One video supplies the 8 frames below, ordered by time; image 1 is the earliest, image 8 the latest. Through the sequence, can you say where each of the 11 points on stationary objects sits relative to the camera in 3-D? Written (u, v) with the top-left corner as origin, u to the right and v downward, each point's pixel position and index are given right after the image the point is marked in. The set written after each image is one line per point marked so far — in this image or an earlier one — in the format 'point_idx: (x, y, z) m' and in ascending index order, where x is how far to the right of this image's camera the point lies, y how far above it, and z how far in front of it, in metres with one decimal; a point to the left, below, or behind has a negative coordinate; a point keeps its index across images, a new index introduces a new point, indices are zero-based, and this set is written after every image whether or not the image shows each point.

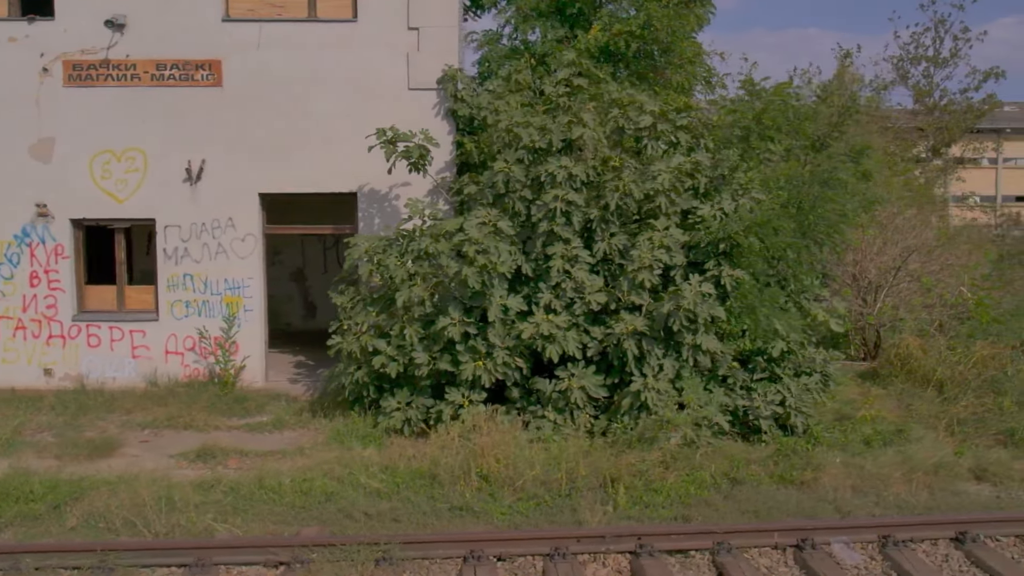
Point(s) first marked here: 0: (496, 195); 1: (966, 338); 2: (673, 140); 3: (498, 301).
0: (-0.1, +0.7, +8.0) m
1: (+4.4, -0.4, +9.8) m
2: (+1.4, +1.3, +8.6) m
3: (-0.1, -0.1, +7.5) m
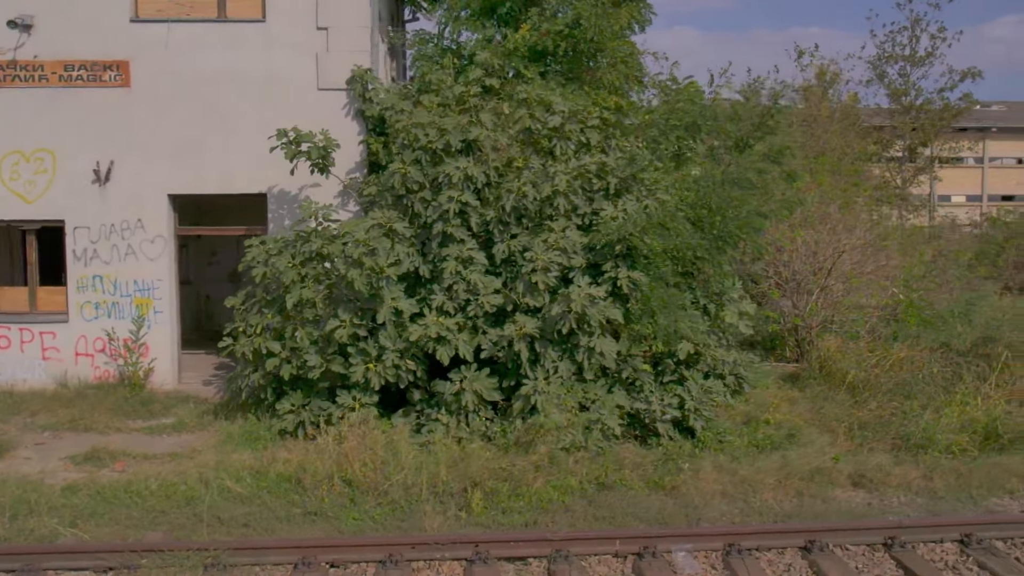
0: (-0.9, +0.7, +8.0) m
1: (+3.6, -0.5, +9.7) m
2: (+0.6, +1.3, +8.5) m
3: (-0.9, -0.1, +7.4) m
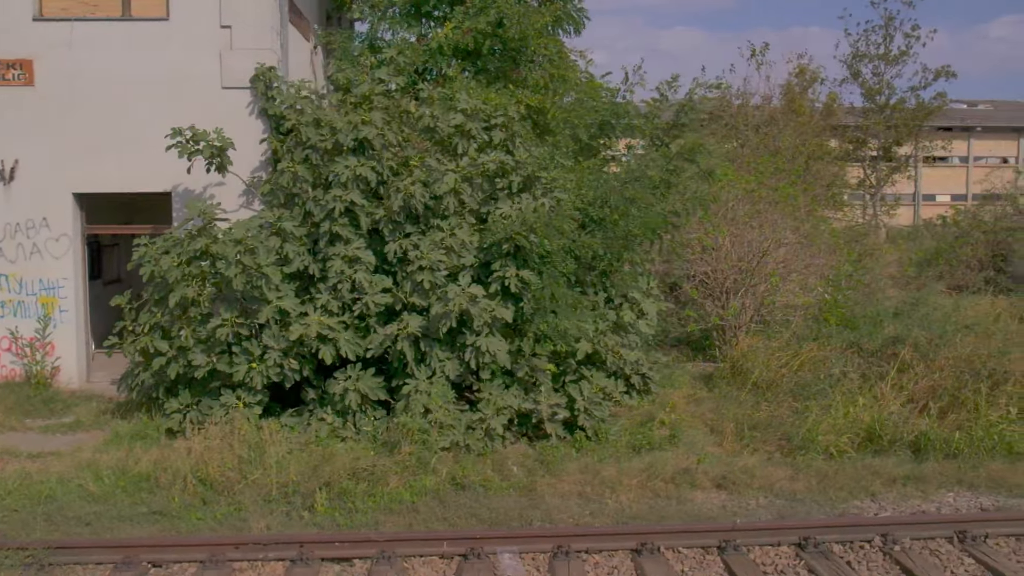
0: (-1.8, +0.7, +7.9) m
1: (+2.8, -0.4, +9.6) m
2: (-0.2, +1.3, +8.4) m
3: (-1.8, -0.1, +7.4) m
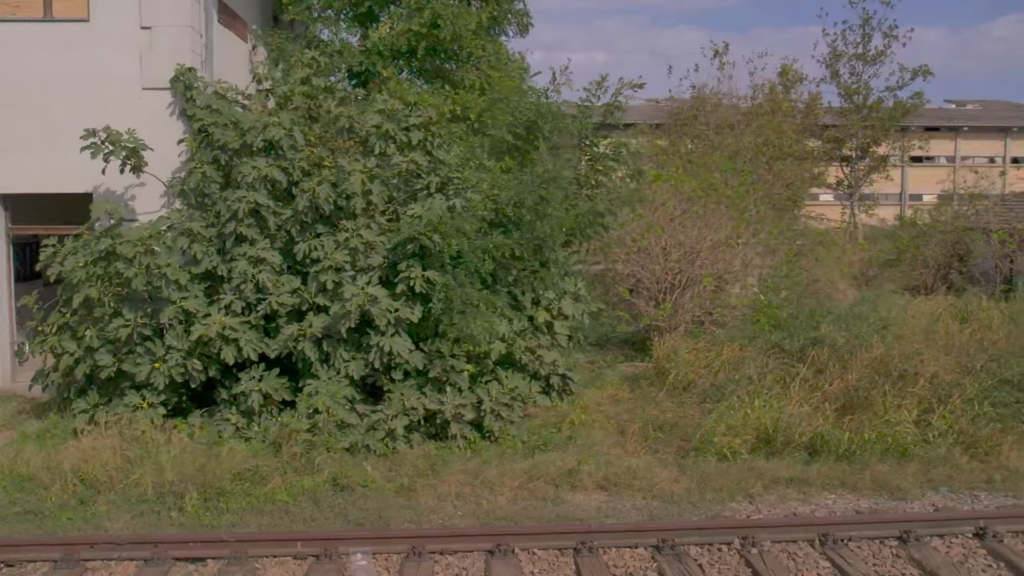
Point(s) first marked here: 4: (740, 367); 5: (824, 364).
0: (-2.5, +0.7, +8.0) m
1: (+2.1, -0.5, +9.5) m
2: (-0.9, +1.3, +8.4) m
3: (-2.5, -0.1, +7.4) m
4: (+1.9, -0.7, +8.5) m
5: (+2.6, -0.6, +8.3) m
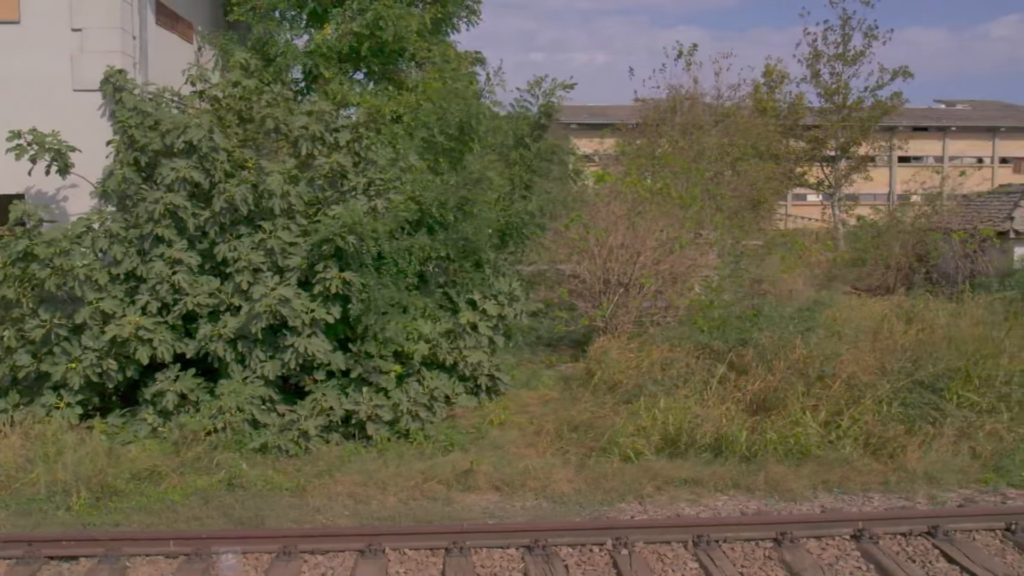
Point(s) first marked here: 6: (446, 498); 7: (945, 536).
0: (-3.2, +0.7, +8.0) m
1: (+1.5, -0.5, +9.5) m
2: (-1.6, +1.3, +8.5) m
3: (-3.2, -0.1, +7.5) m
4: (+1.3, -0.7, +8.5) m
5: (+2.0, -0.6, +8.3) m
6: (-0.4, -1.3, +6.1) m
7: (+2.4, -1.4, +5.4) m
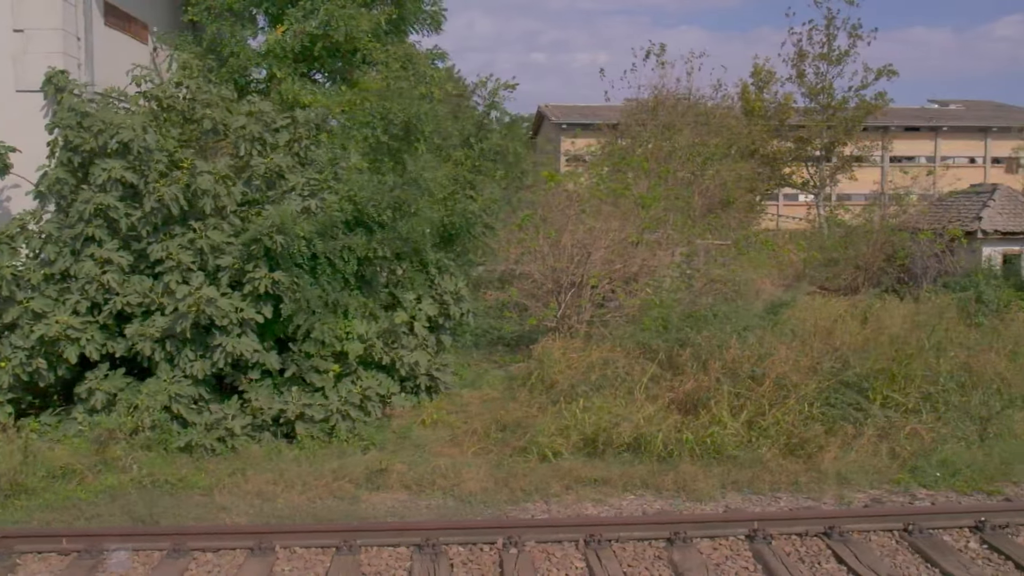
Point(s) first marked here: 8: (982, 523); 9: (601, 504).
0: (-3.7, +0.7, +8.1) m
1: (+0.9, -0.5, +9.5) m
2: (-2.1, +1.3, +8.5) m
3: (-3.7, -0.1, +7.5) m
4: (+0.8, -0.7, +8.5) m
5: (+1.4, -0.6, +8.3) m
6: (-1.0, -1.3, +6.1) m
7: (+1.8, -1.3, +5.4) m
8: (+2.6, -1.3, +5.6) m
9: (+0.5, -1.3, +6.0) m
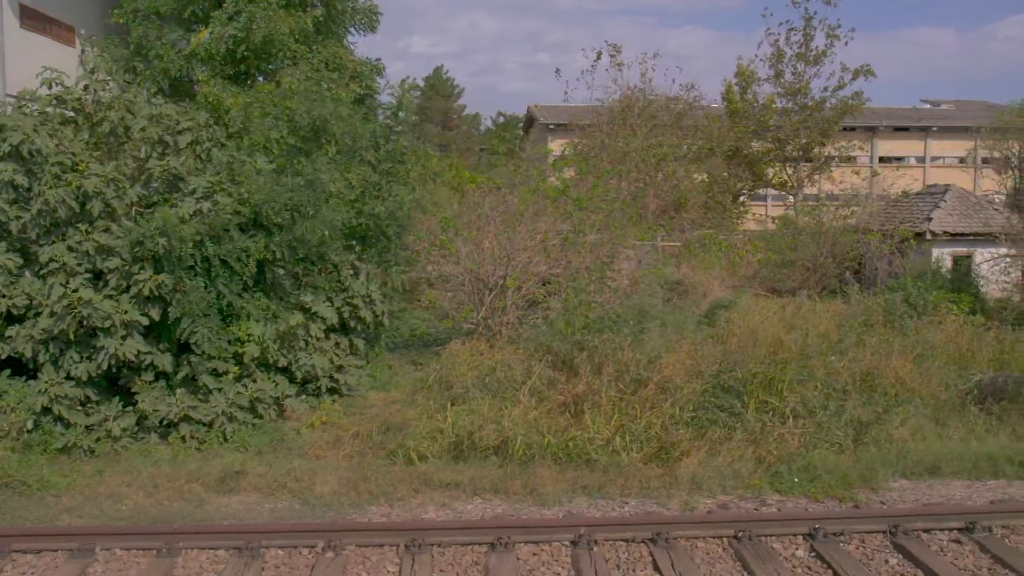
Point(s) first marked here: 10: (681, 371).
0: (-4.6, +0.7, +8.1) m
1: (+0.1, -0.5, +9.5) m
2: (-3.0, +1.2, +8.5) m
3: (-4.6, -0.1, +7.6) m
4: (-0.1, -0.7, +8.5) m
5: (+0.5, -0.7, +8.3) m
6: (-1.9, -1.3, +6.1) m
7: (+0.8, -1.4, +5.4) m
8: (+1.7, -1.3, +5.5) m
9: (-0.4, -1.3, +5.9) m
10: (+1.3, -0.6, +7.6) m
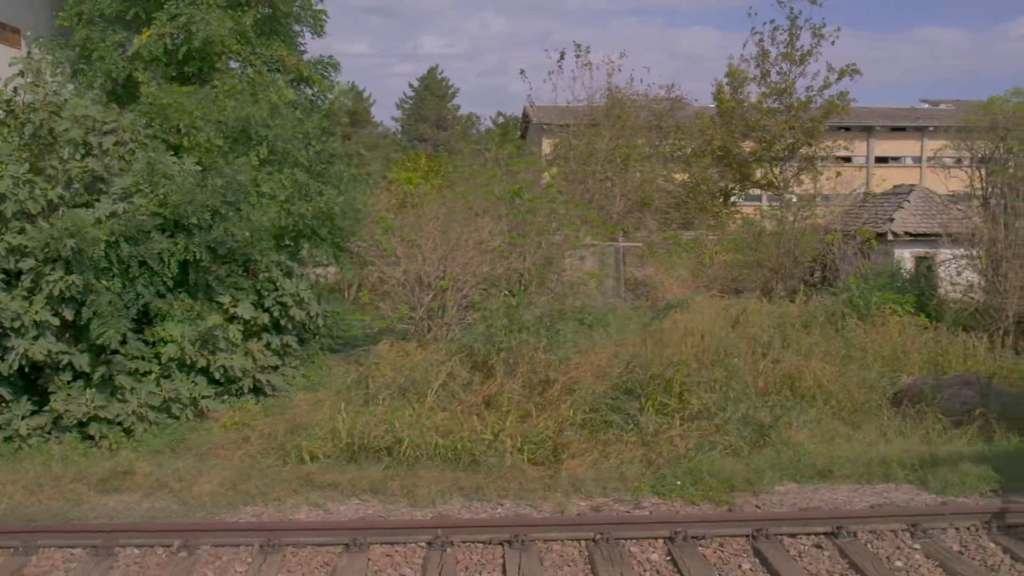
0: (-5.3, +0.7, +8.2) m
1: (-0.6, -0.5, +9.5) m
2: (-3.7, +1.2, +8.6) m
3: (-5.3, -0.1, +7.7) m
4: (-0.8, -0.7, +8.5) m
5: (-0.2, -0.7, +8.2) m
6: (-2.7, -1.3, +6.2) m
7: (+0.1, -1.4, +5.3) m
8: (+0.9, -1.3, +5.5) m
9: (-1.2, -1.3, +6.0) m
10: (+0.6, -0.6, +7.6) m
